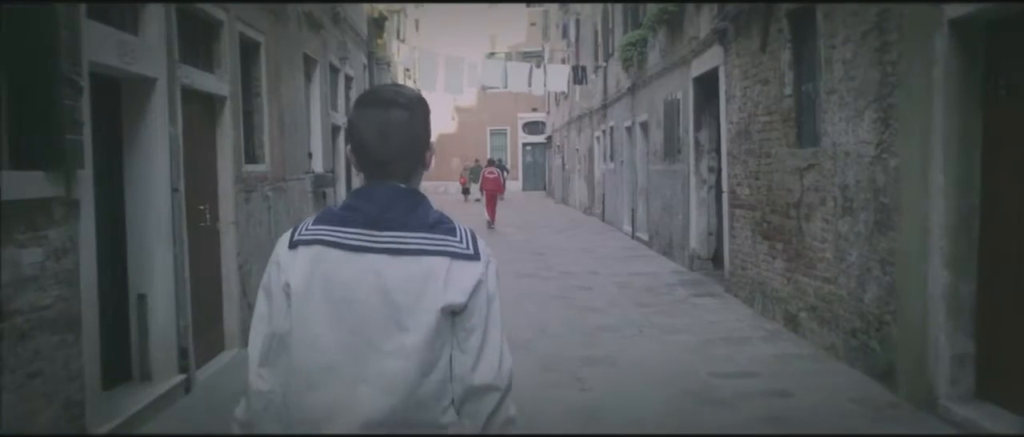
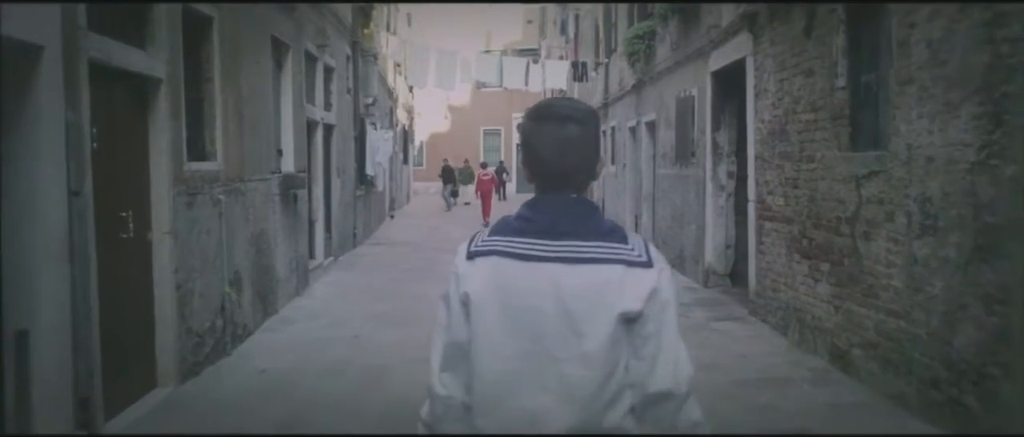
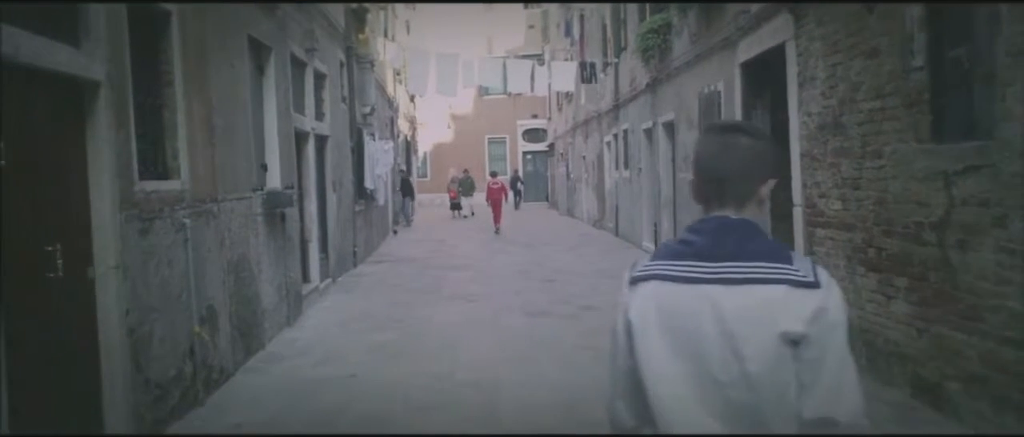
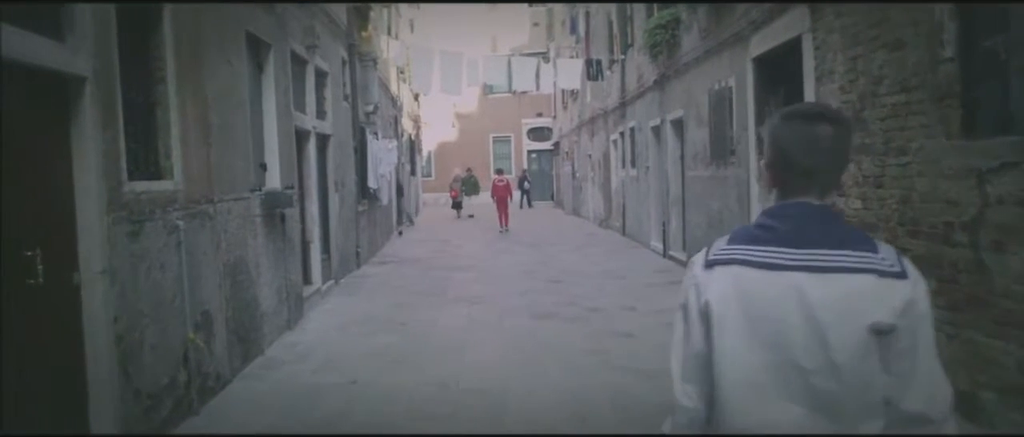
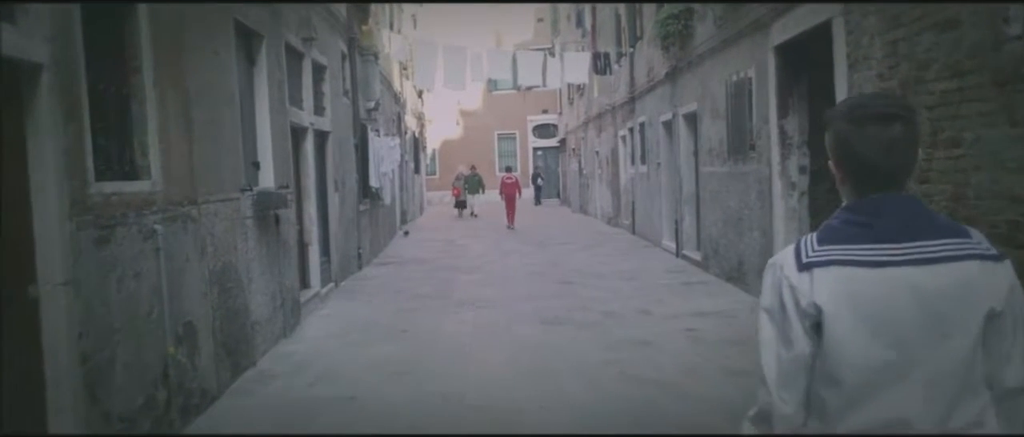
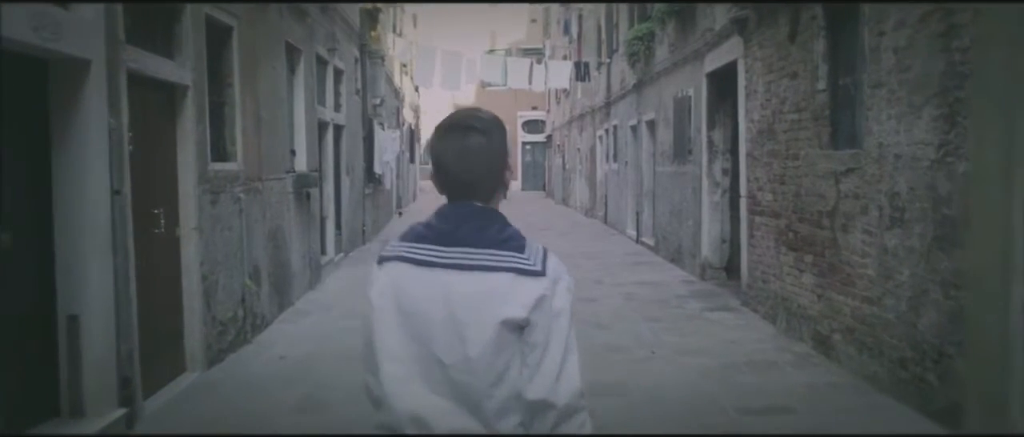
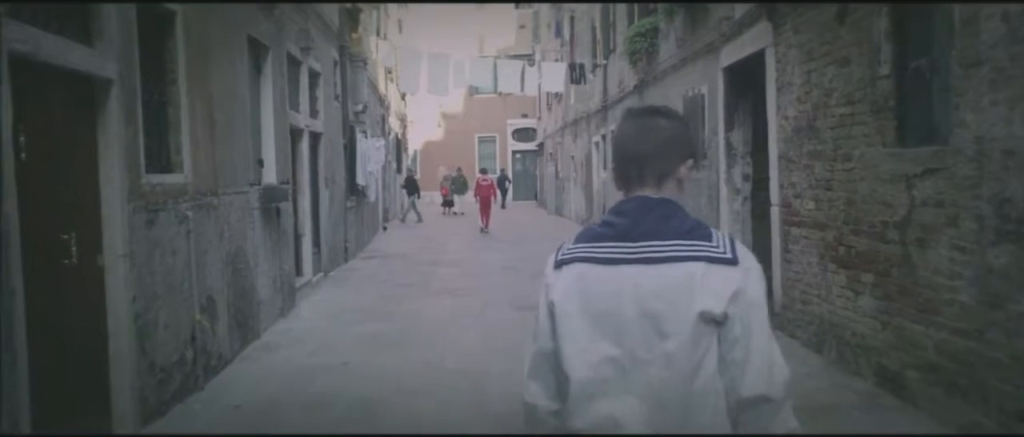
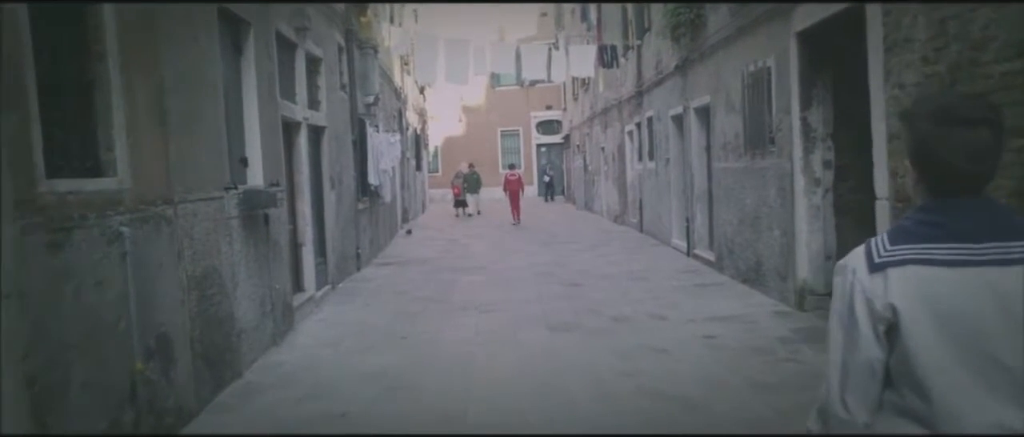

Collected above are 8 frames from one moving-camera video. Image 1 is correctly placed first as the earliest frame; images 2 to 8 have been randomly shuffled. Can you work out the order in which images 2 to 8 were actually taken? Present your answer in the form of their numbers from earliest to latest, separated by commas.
6, 2, 7, 3, 4, 5, 8
